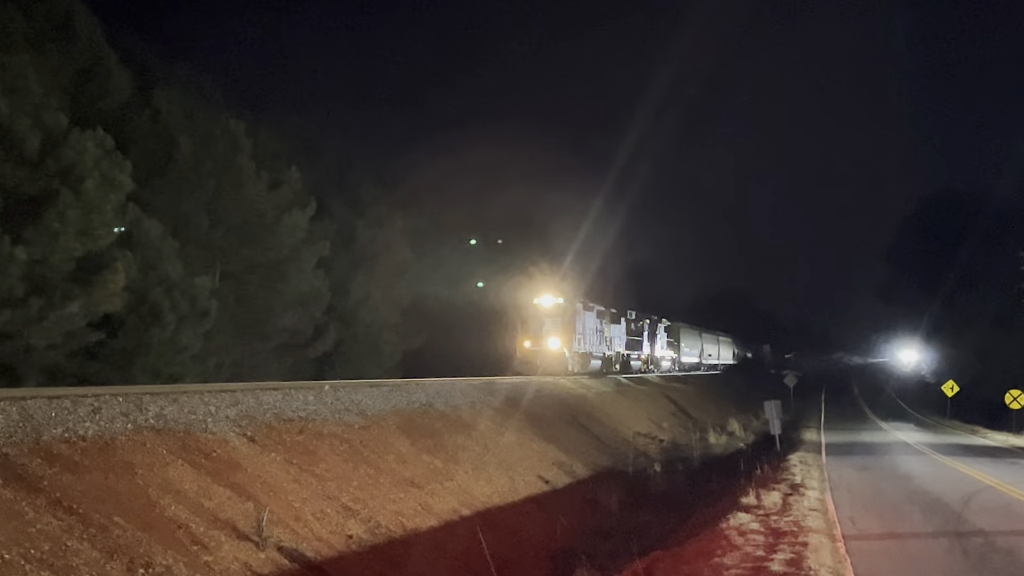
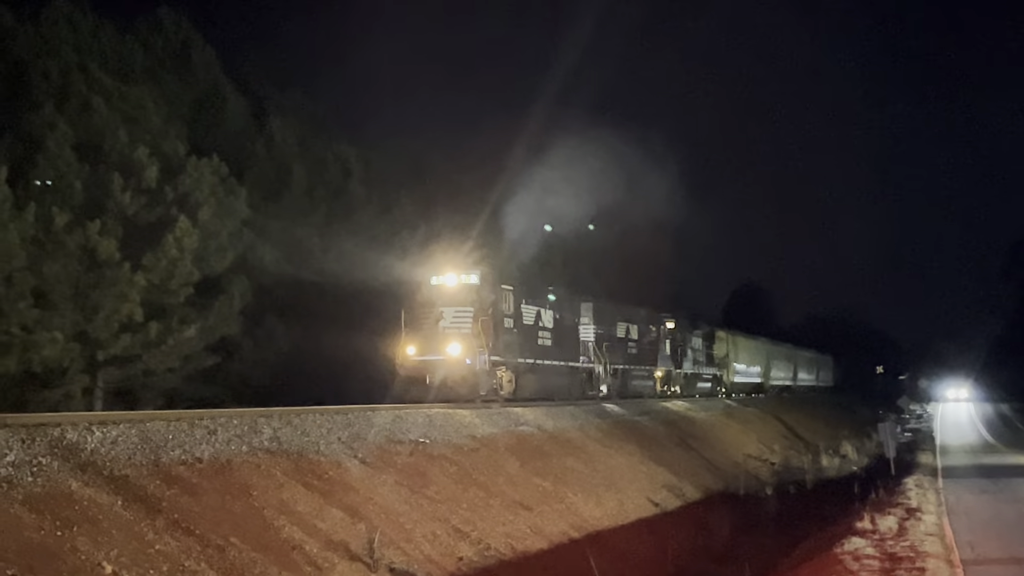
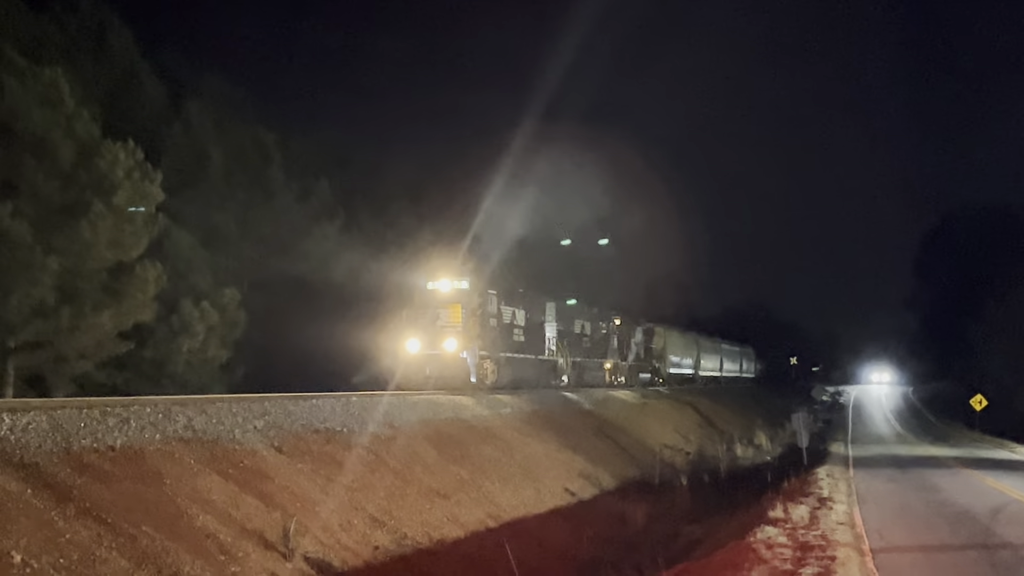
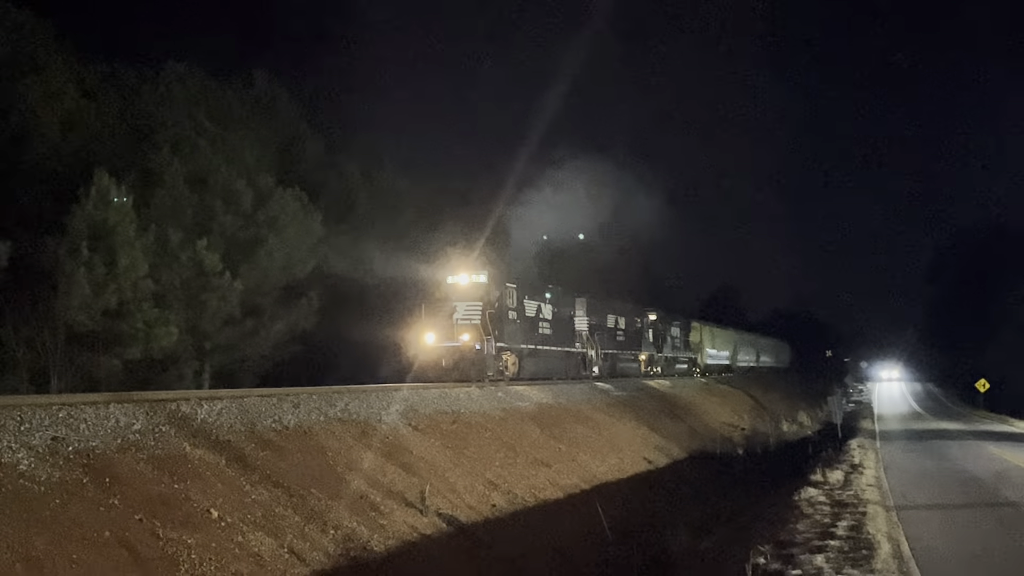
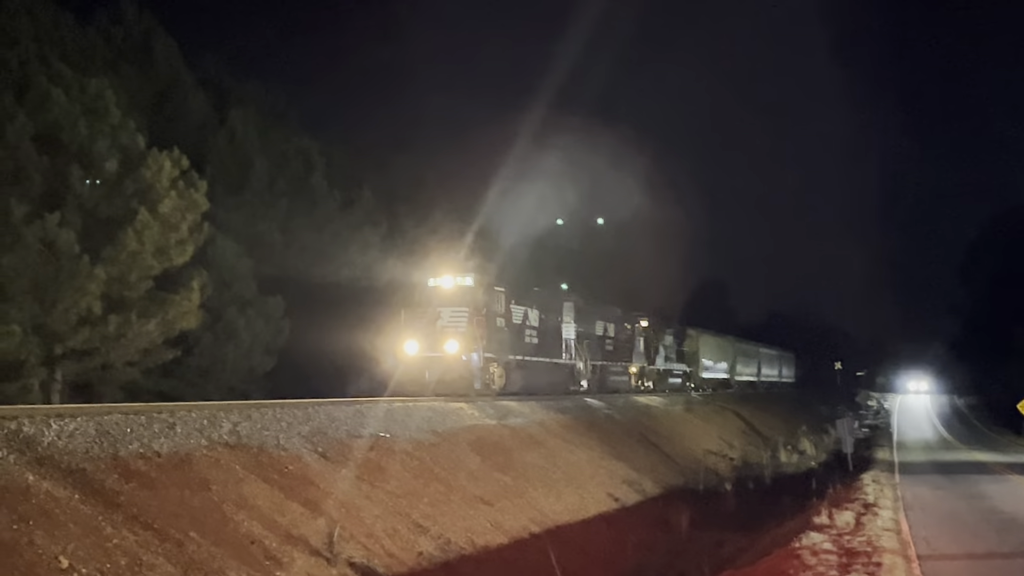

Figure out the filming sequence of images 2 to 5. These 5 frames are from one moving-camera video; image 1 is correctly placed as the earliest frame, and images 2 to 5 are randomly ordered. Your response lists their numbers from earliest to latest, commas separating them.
3, 5, 2, 4
